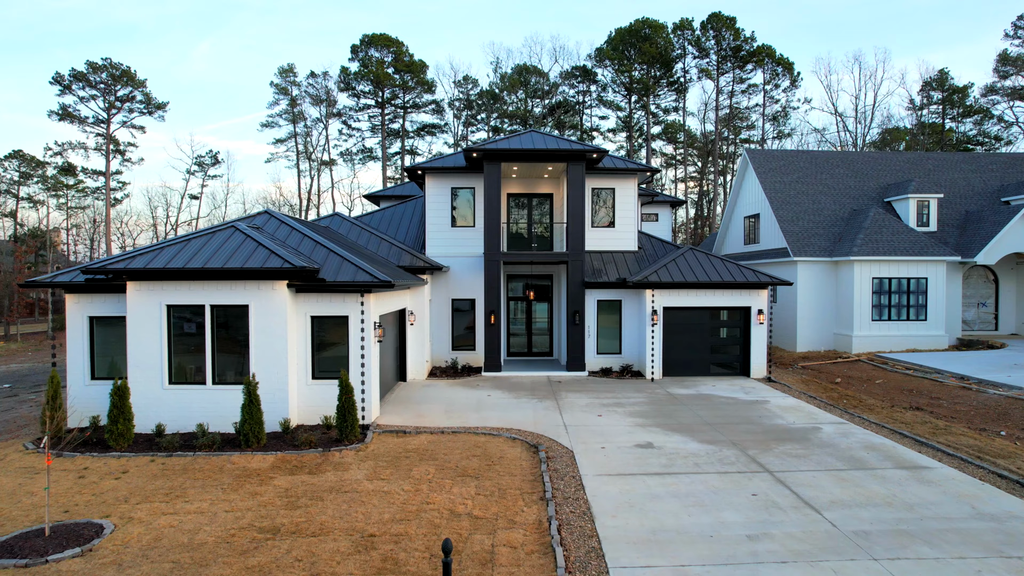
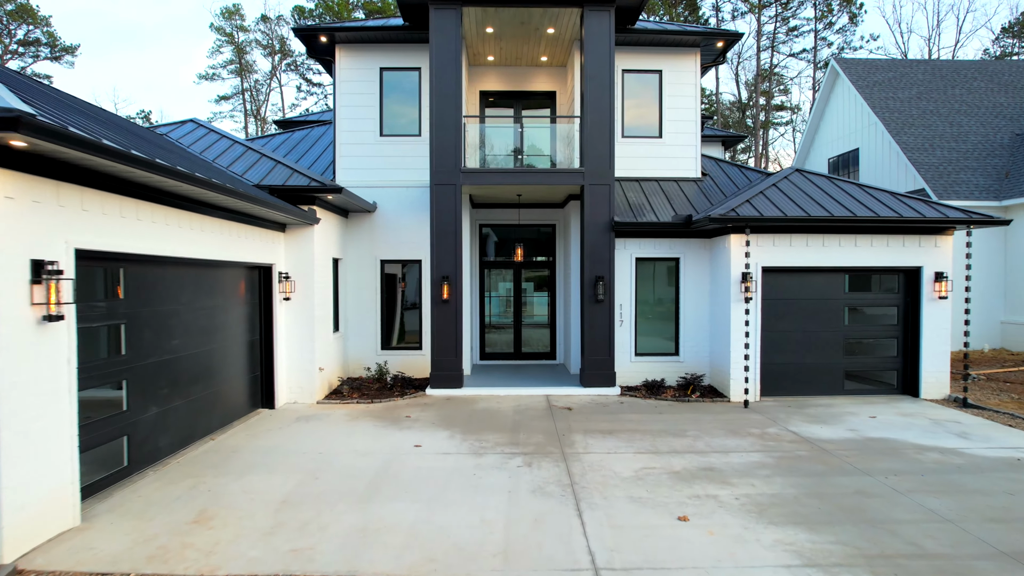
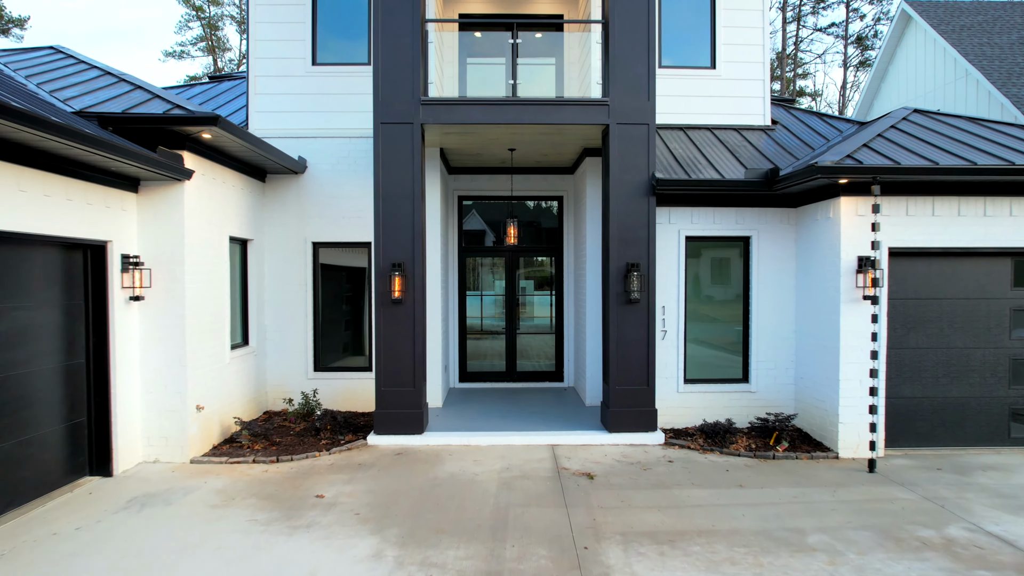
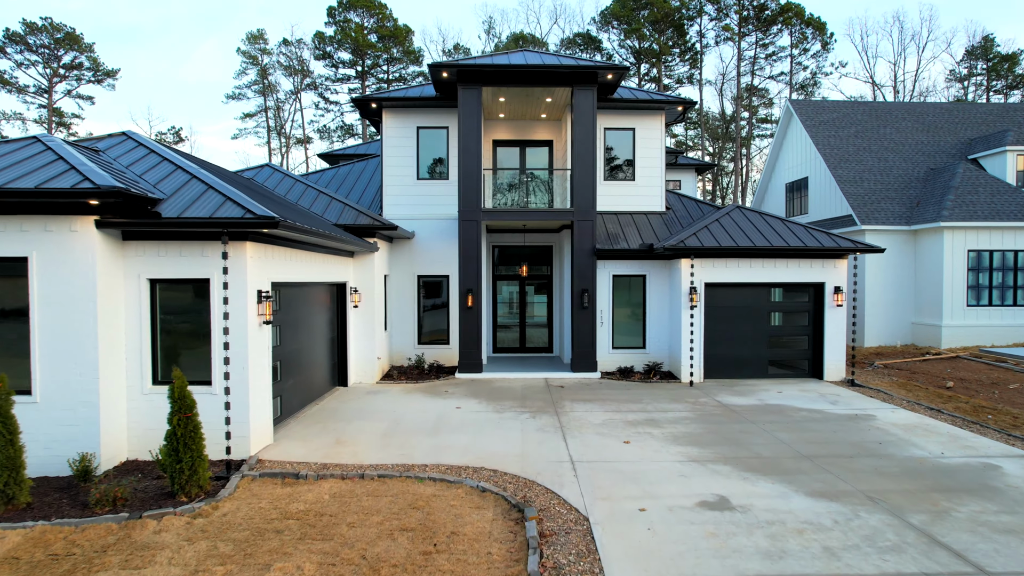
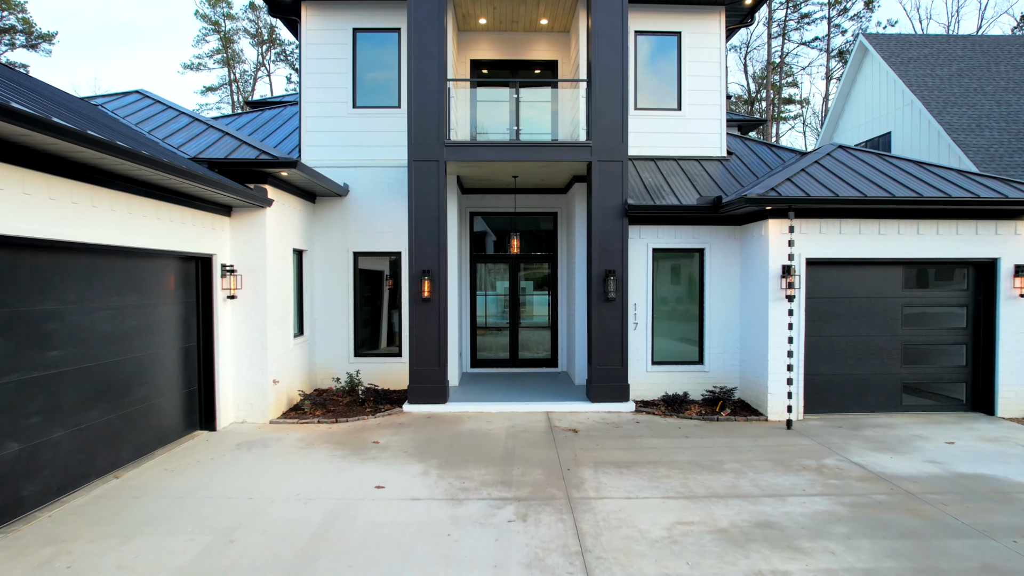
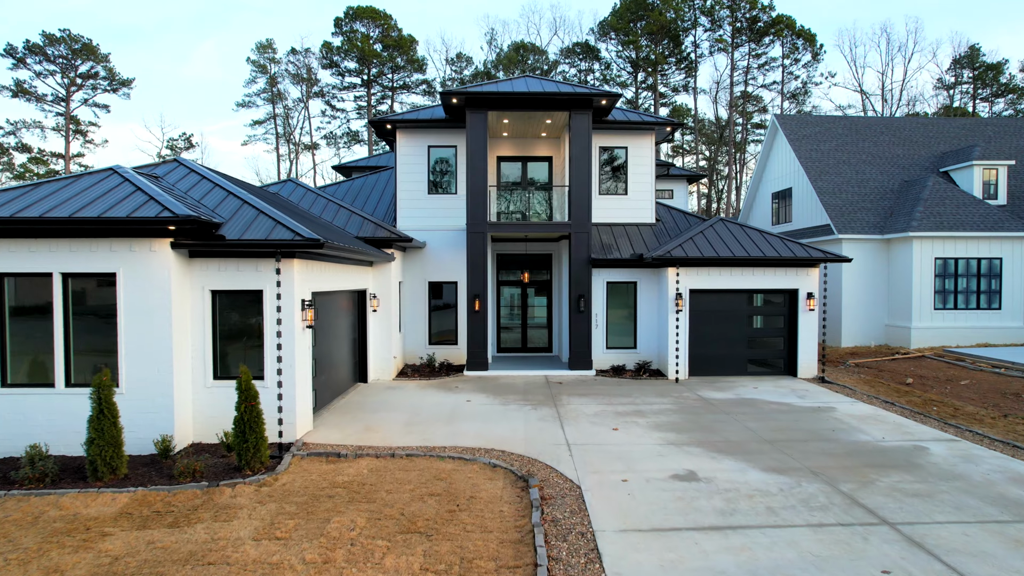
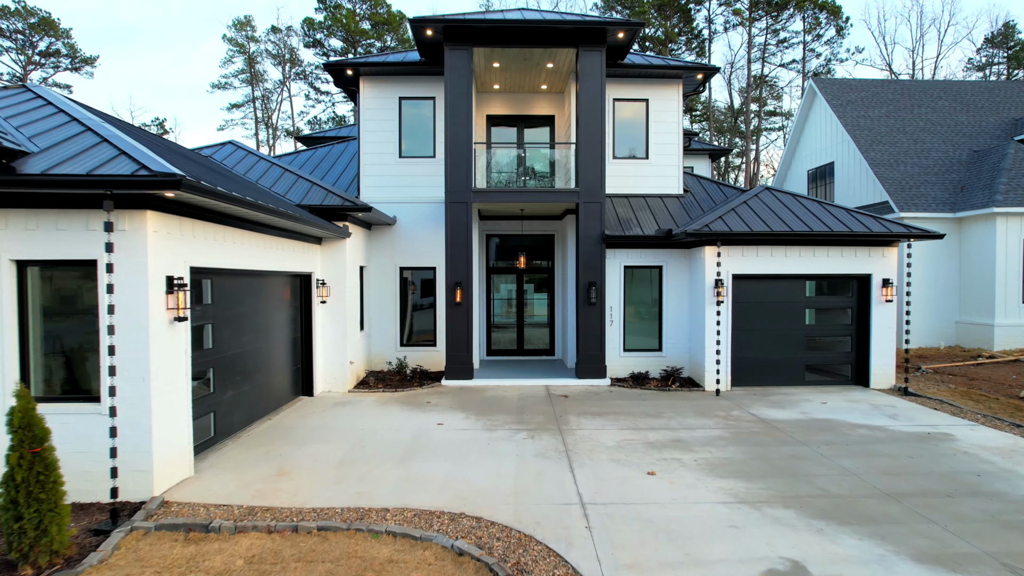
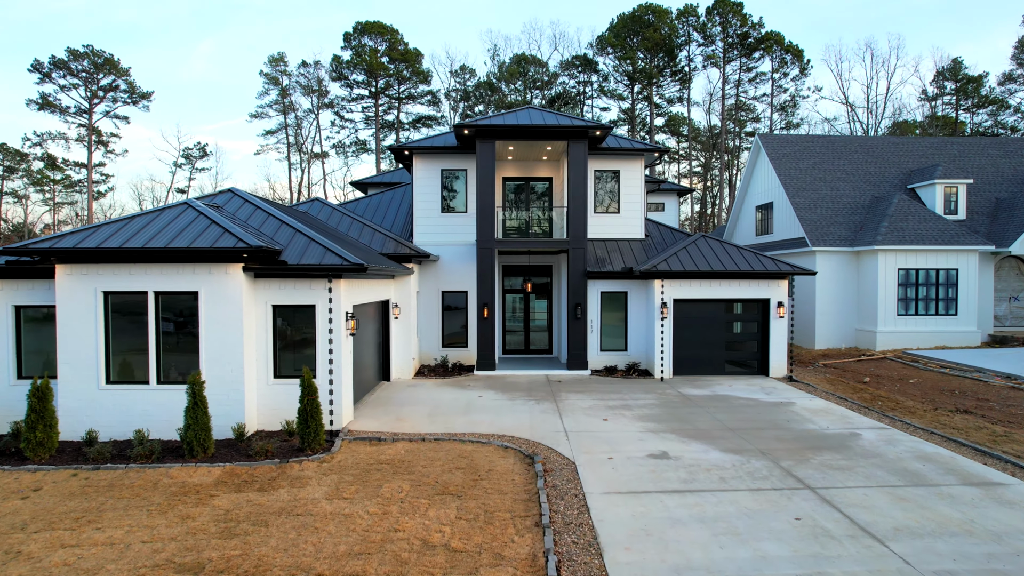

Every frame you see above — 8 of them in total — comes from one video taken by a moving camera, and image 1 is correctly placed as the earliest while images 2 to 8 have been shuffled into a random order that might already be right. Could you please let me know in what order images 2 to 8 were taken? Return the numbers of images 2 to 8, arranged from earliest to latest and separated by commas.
8, 6, 4, 7, 2, 5, 3
